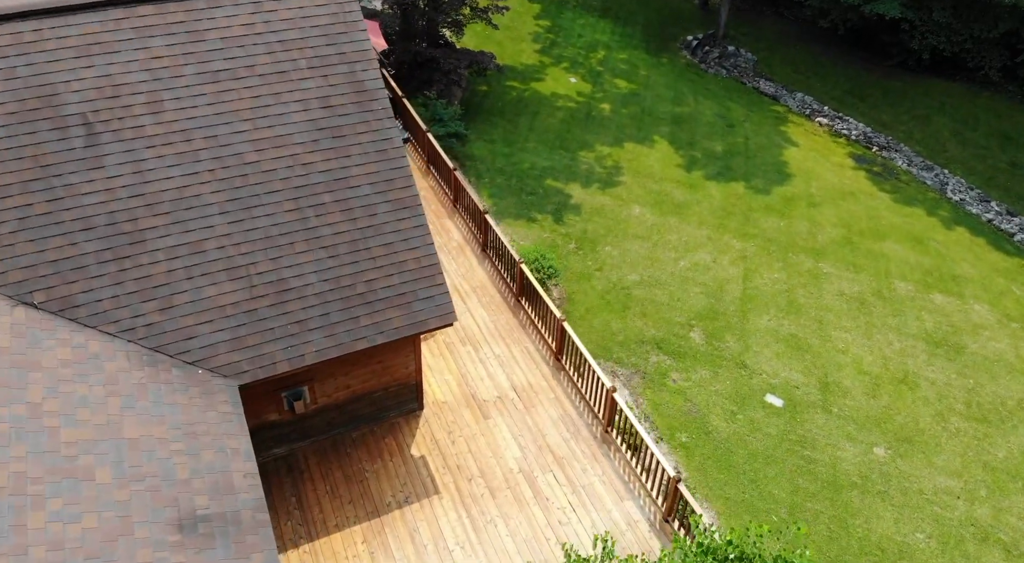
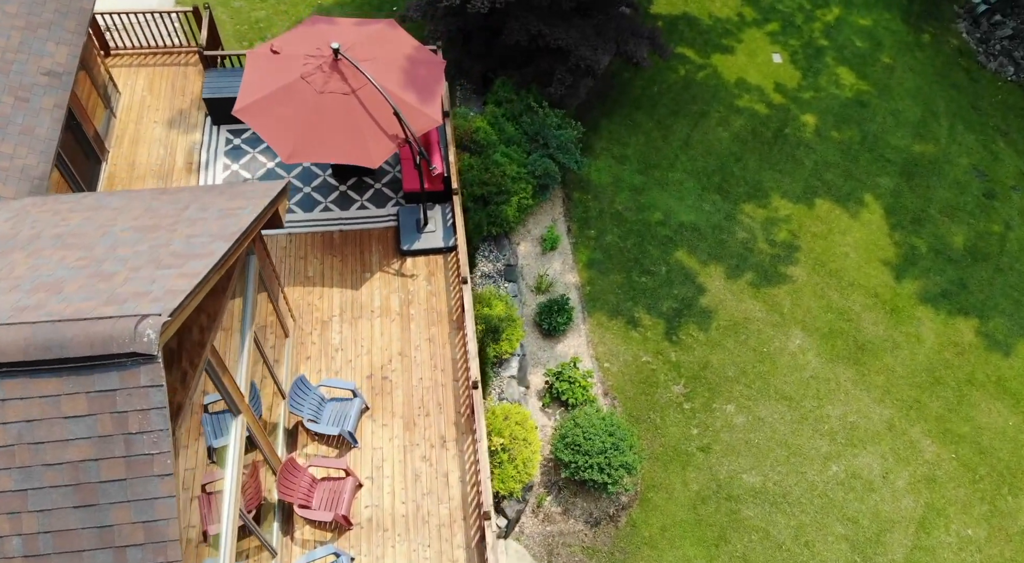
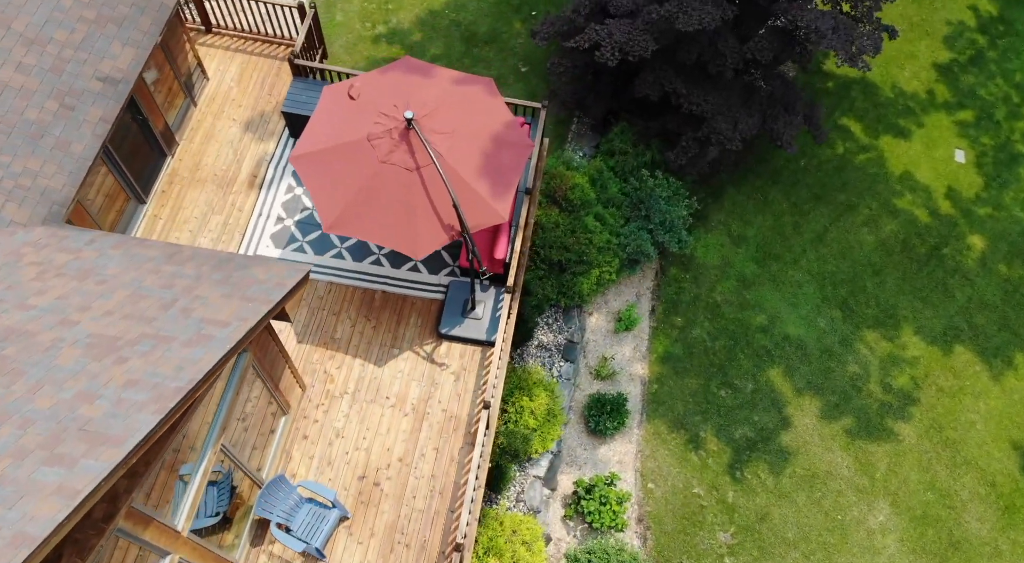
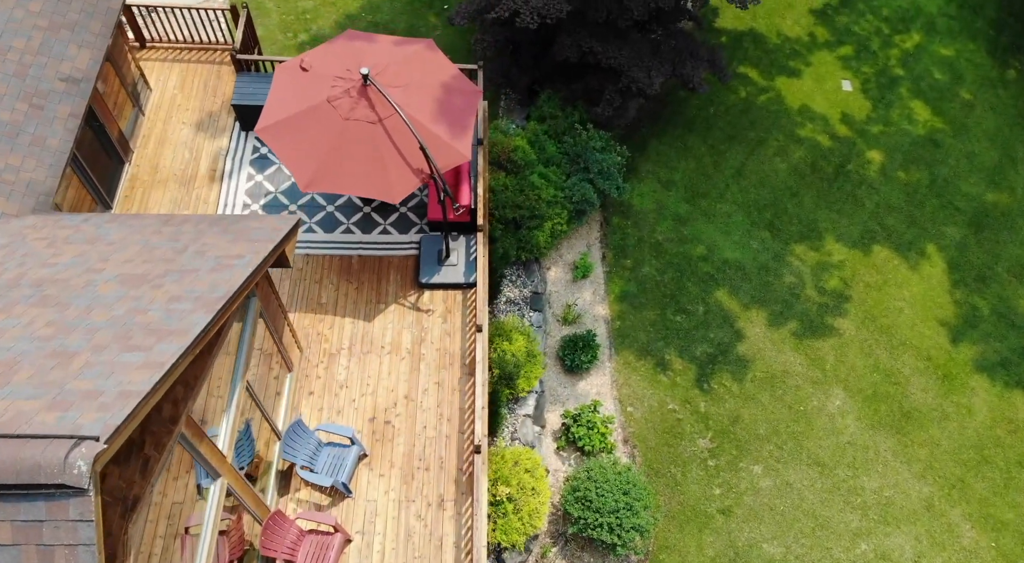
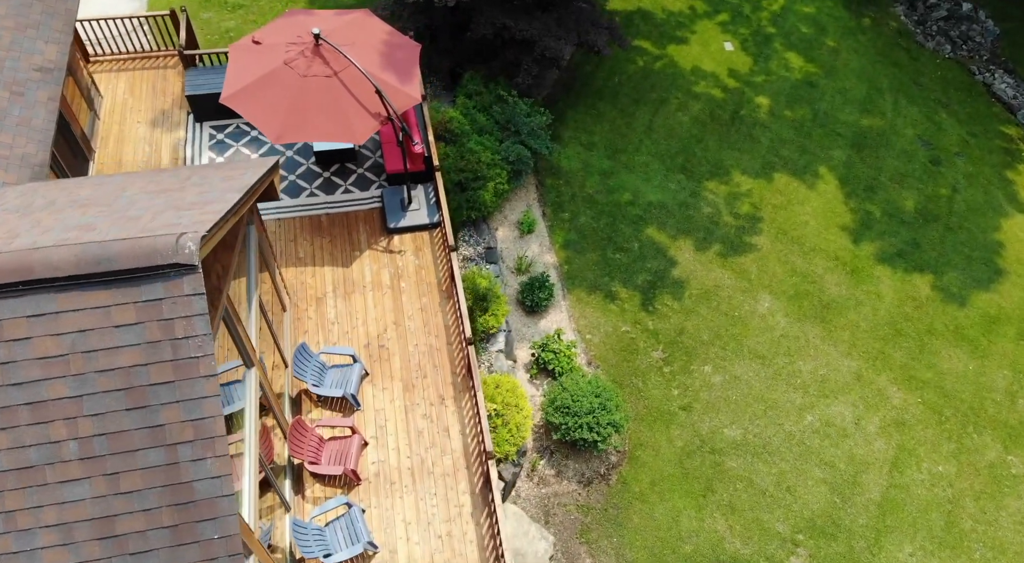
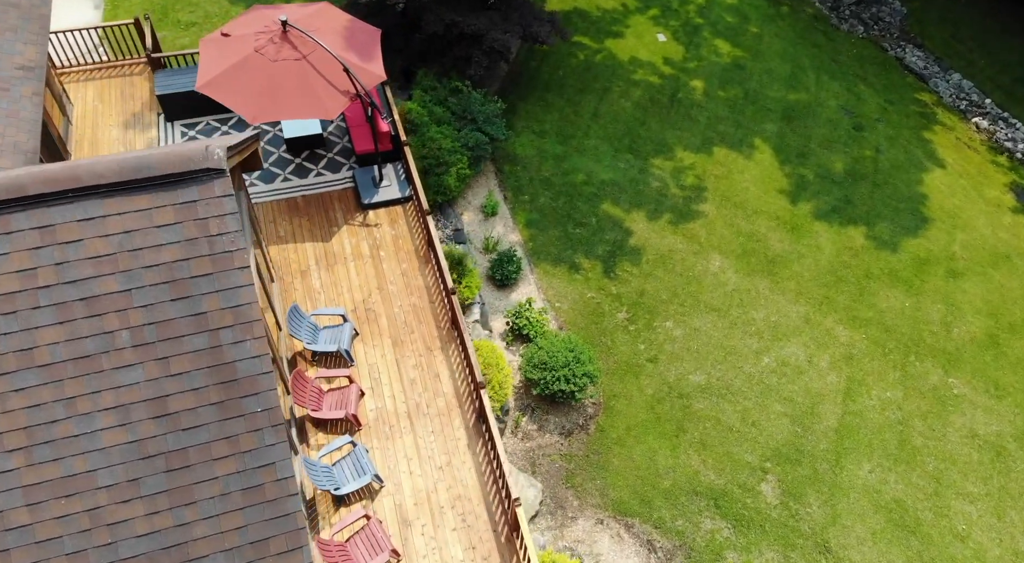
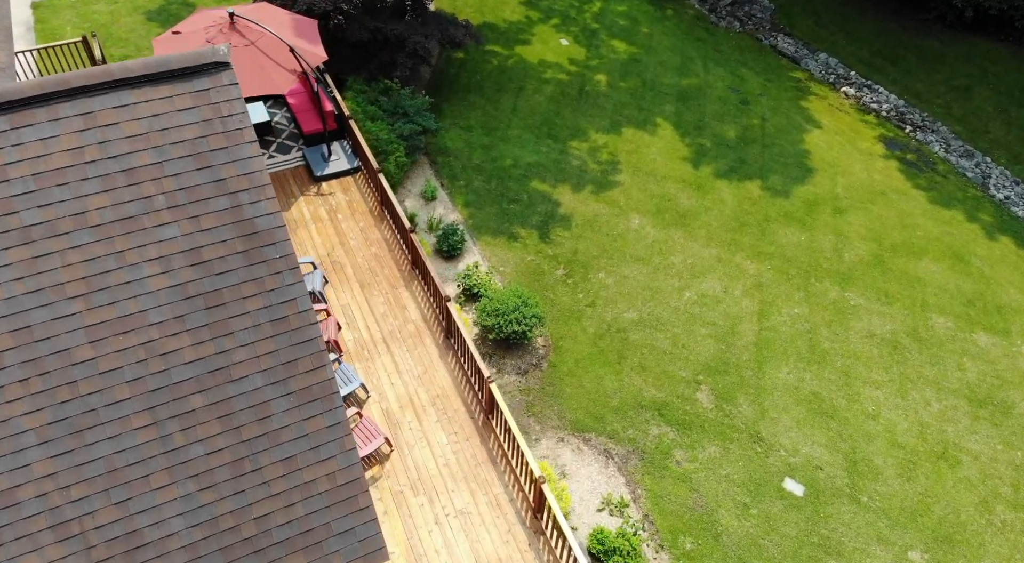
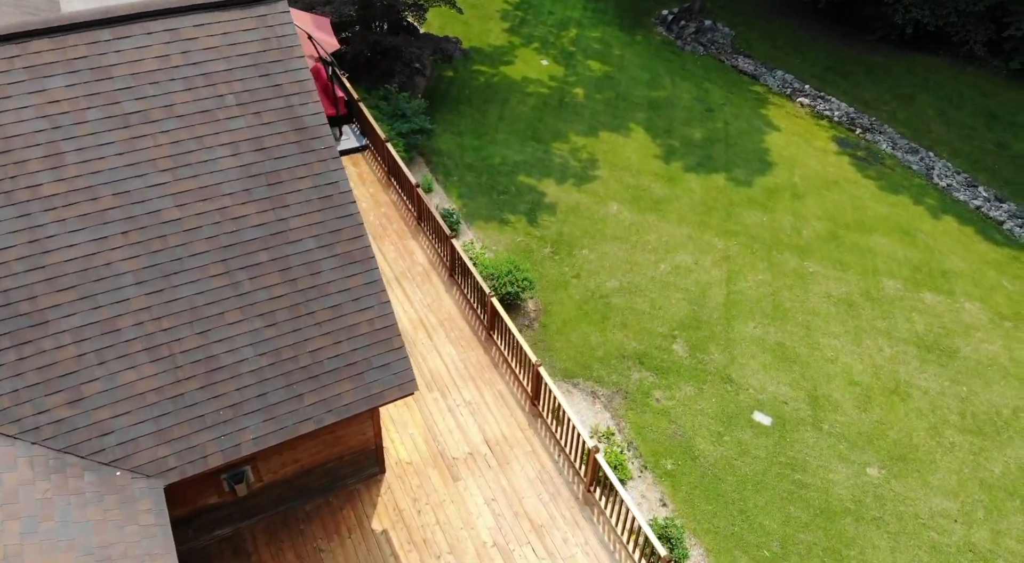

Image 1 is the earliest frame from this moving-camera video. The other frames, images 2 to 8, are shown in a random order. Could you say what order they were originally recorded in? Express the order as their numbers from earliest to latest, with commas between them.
8, 7, 6, 5, 2, 4, 3
